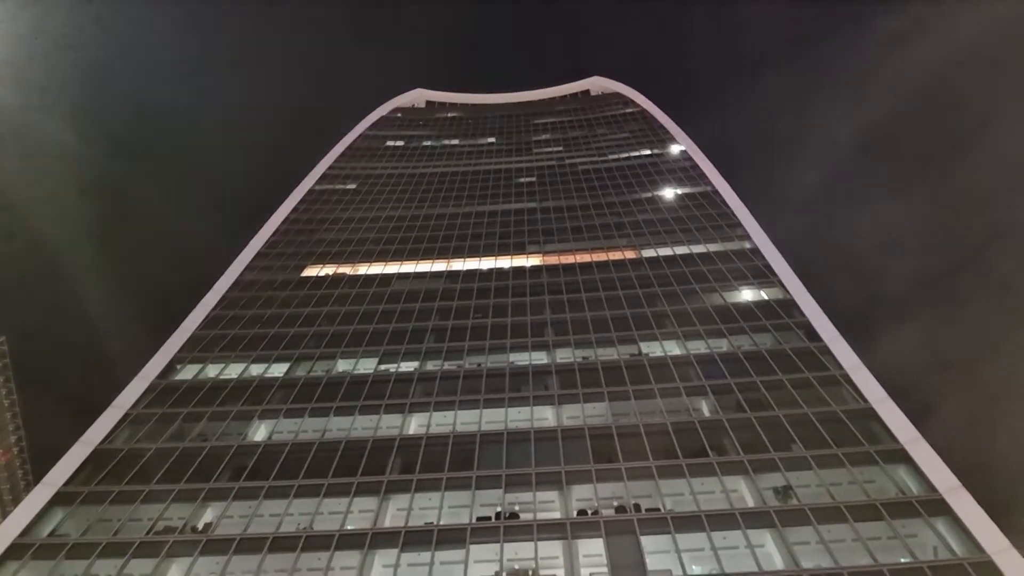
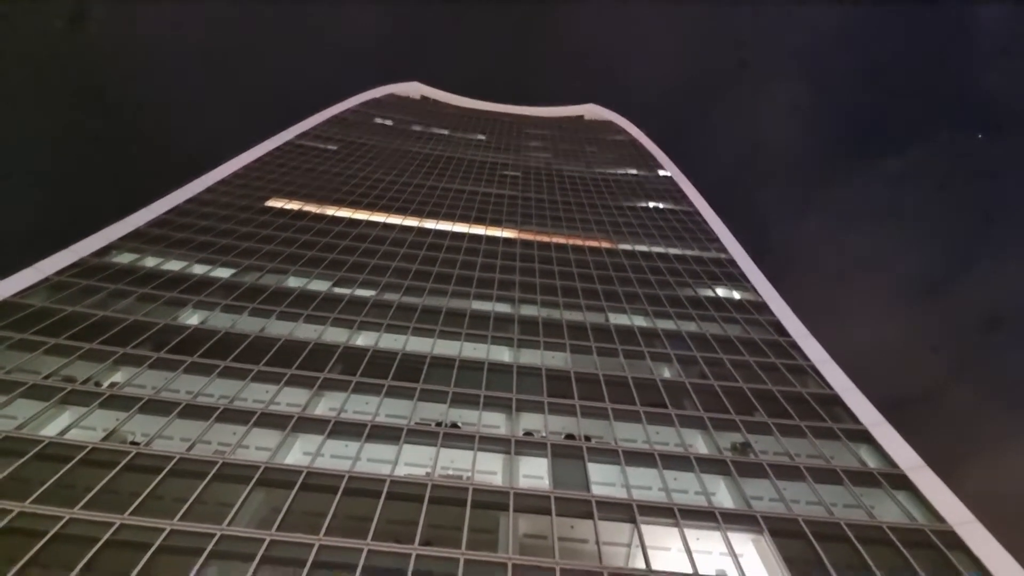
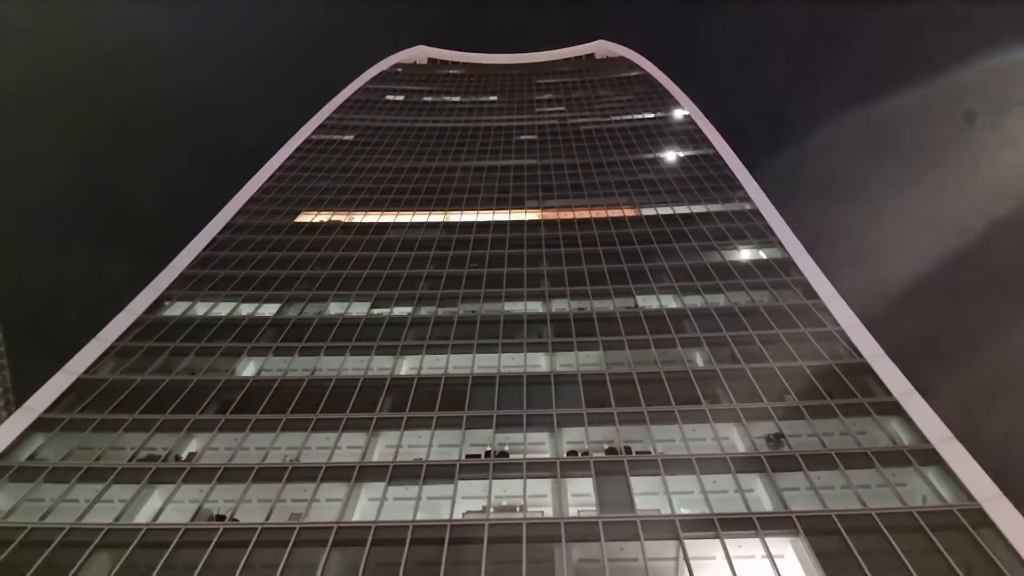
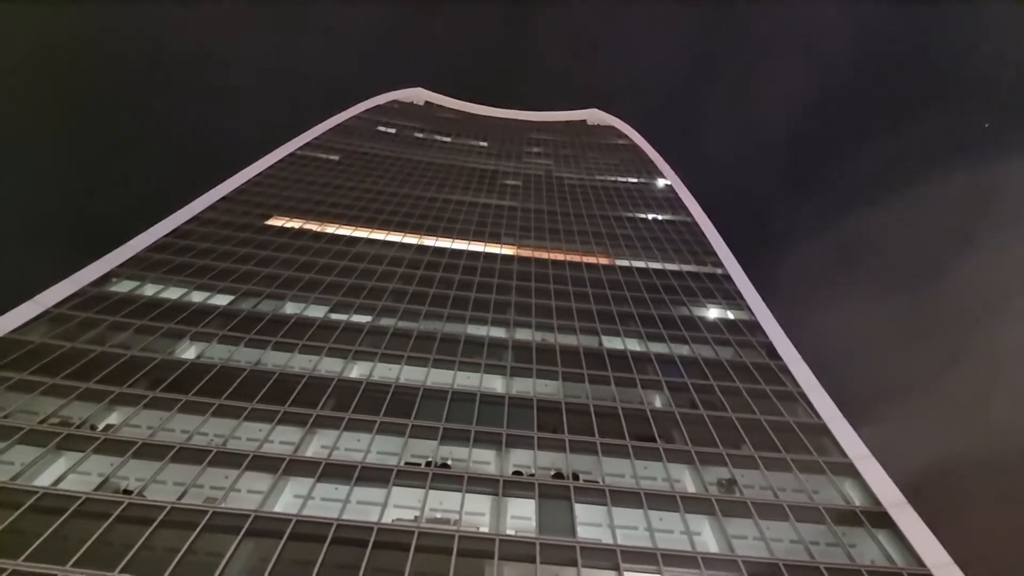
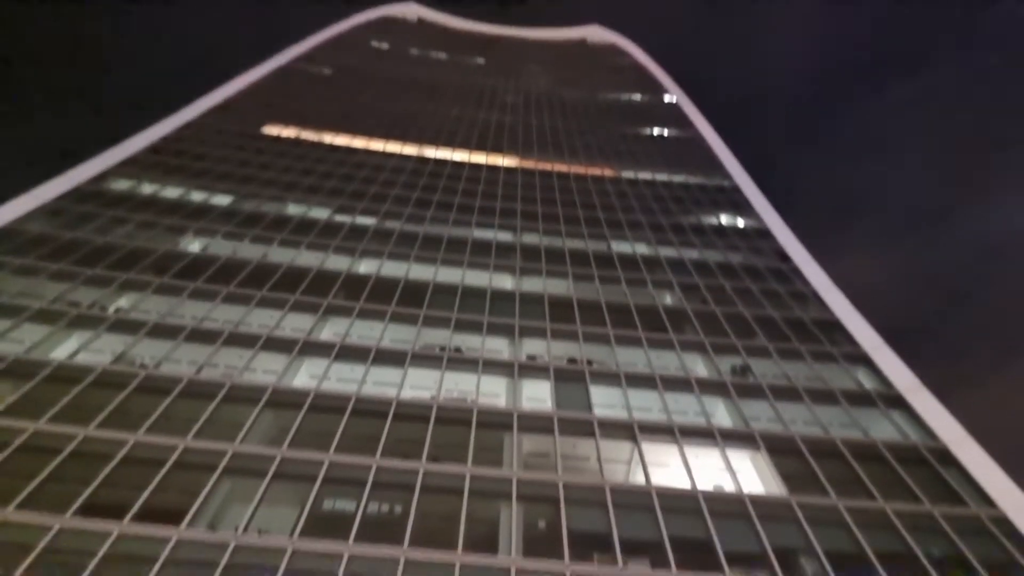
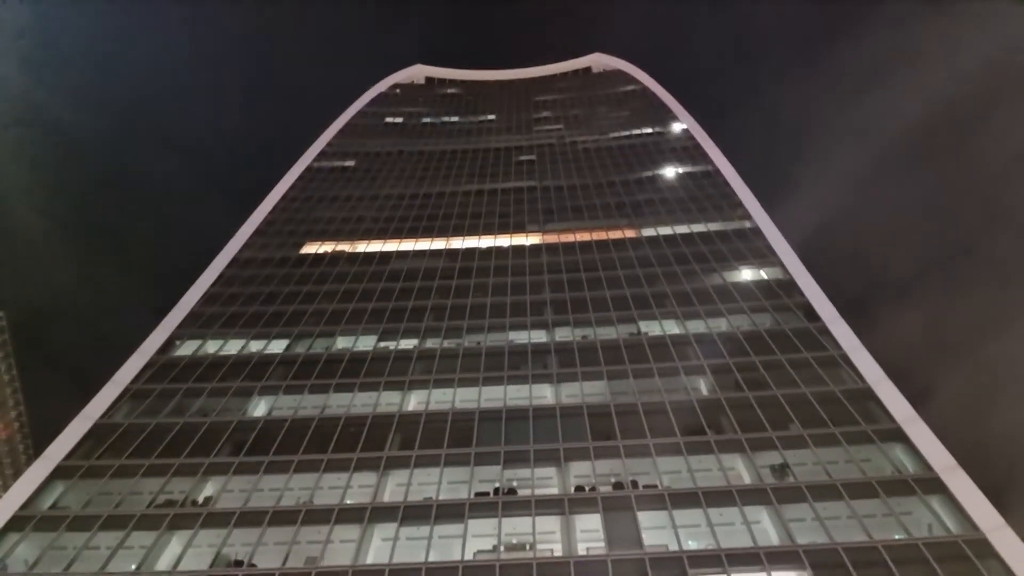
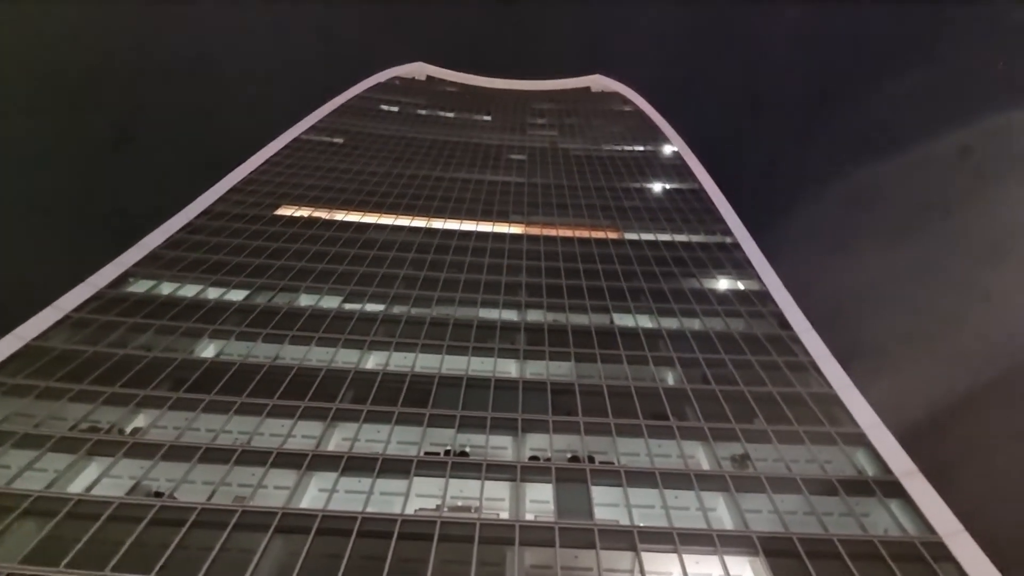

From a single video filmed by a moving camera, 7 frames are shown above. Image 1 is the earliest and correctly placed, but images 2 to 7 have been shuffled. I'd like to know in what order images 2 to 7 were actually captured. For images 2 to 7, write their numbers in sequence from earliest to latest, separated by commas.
6, 3, 7, 4, 2, 5
